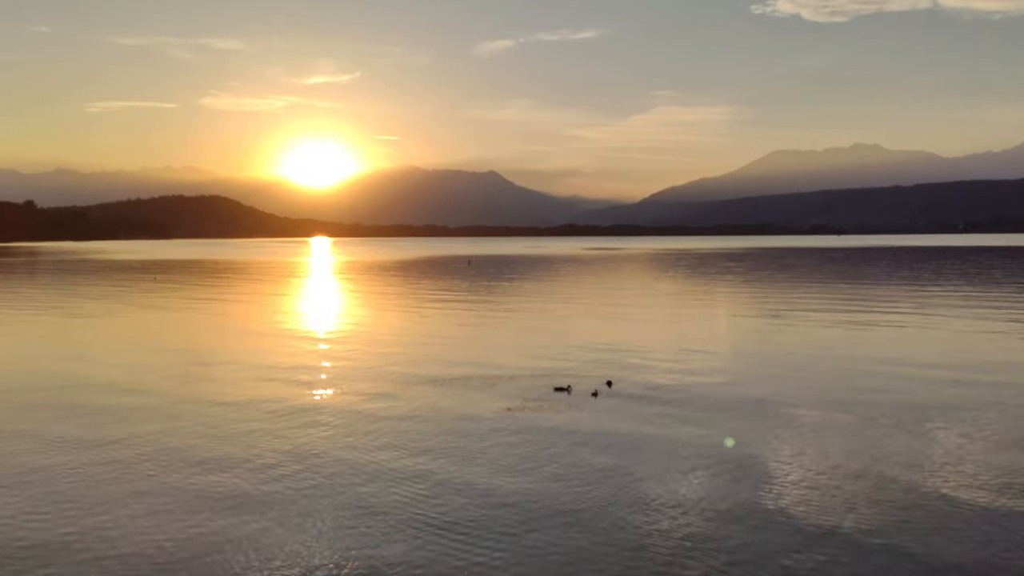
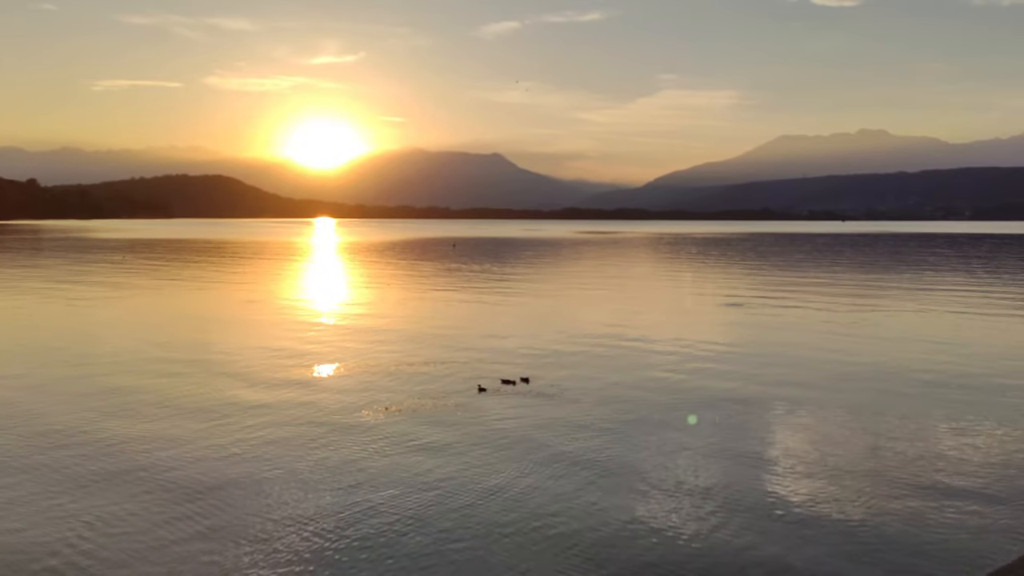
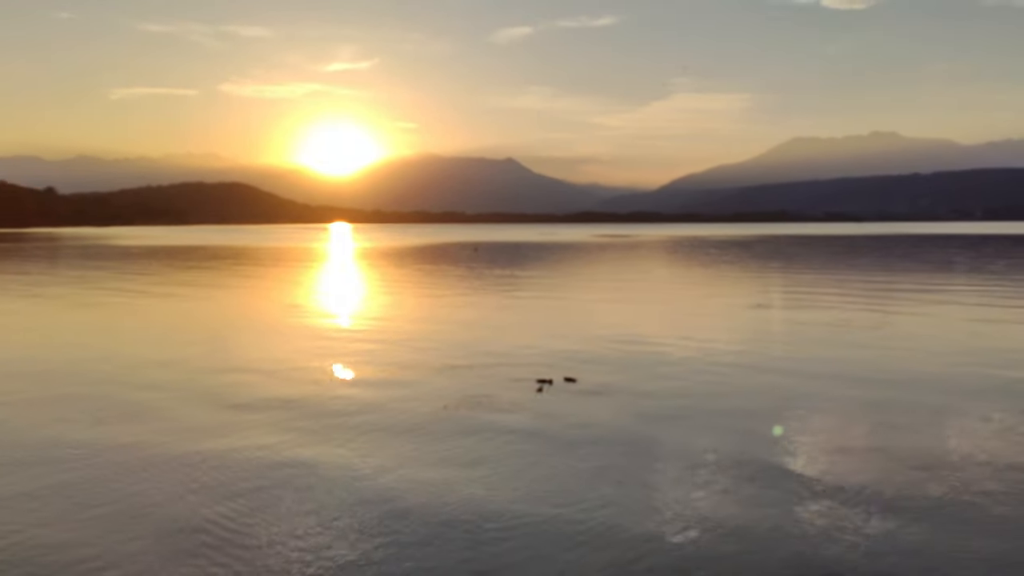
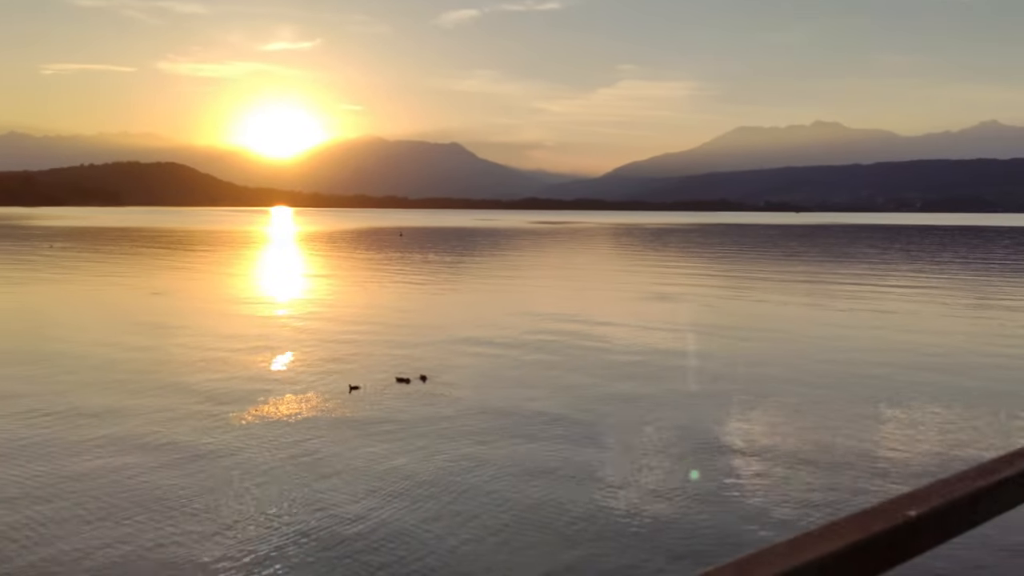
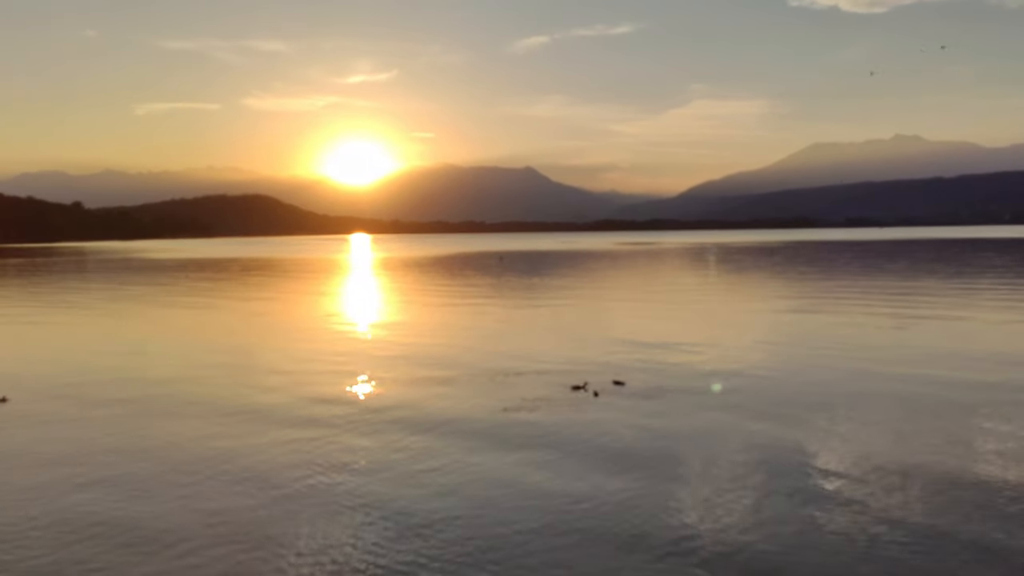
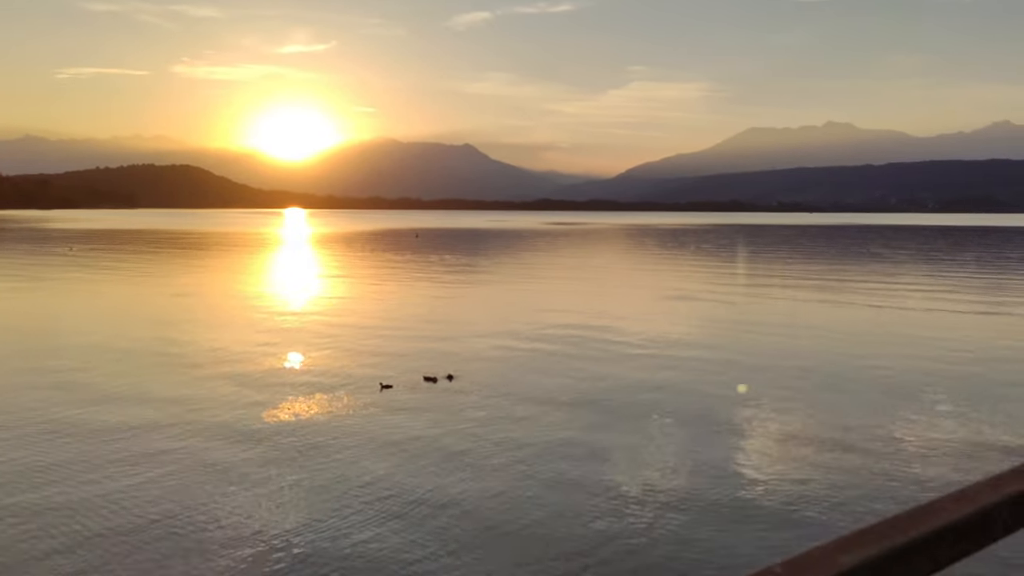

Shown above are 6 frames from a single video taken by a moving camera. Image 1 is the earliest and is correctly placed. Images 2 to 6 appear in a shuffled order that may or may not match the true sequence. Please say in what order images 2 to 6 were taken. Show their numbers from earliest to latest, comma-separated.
5, 3, 2, 6, 4
